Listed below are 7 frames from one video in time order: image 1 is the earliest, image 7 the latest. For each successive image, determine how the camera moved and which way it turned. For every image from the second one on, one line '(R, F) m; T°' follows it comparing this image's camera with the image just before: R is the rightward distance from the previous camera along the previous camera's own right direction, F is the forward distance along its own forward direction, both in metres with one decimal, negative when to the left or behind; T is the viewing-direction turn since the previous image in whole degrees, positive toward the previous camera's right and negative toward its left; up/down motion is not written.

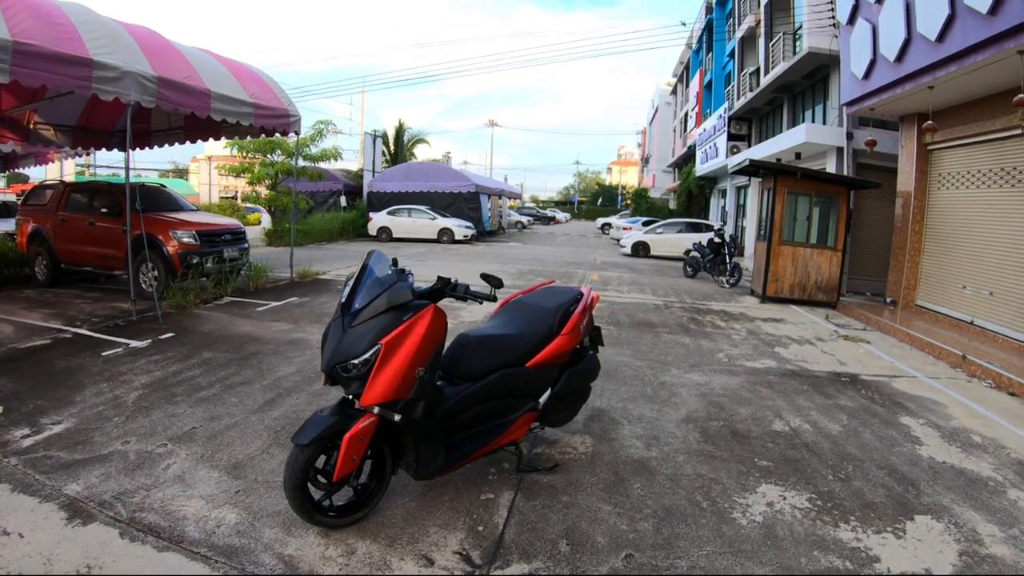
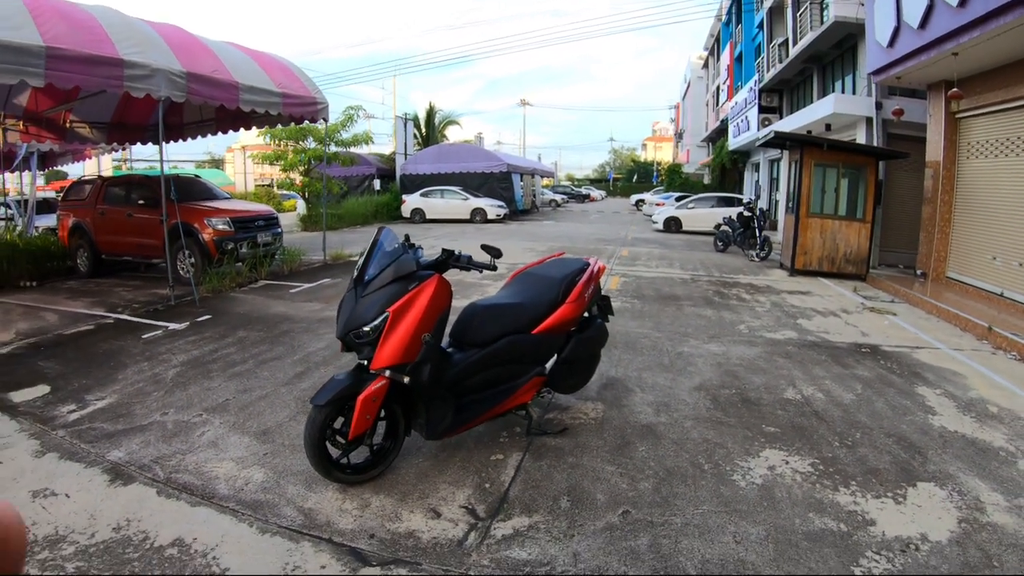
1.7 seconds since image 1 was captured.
(+0.2, -0.1) m; -4°
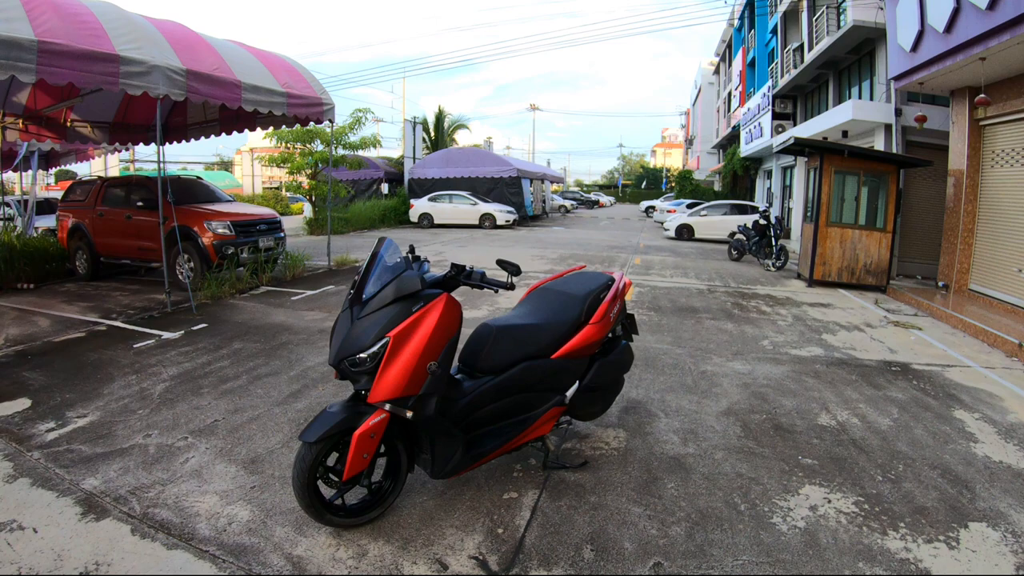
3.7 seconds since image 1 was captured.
(0.0, +0.3) m; -1°
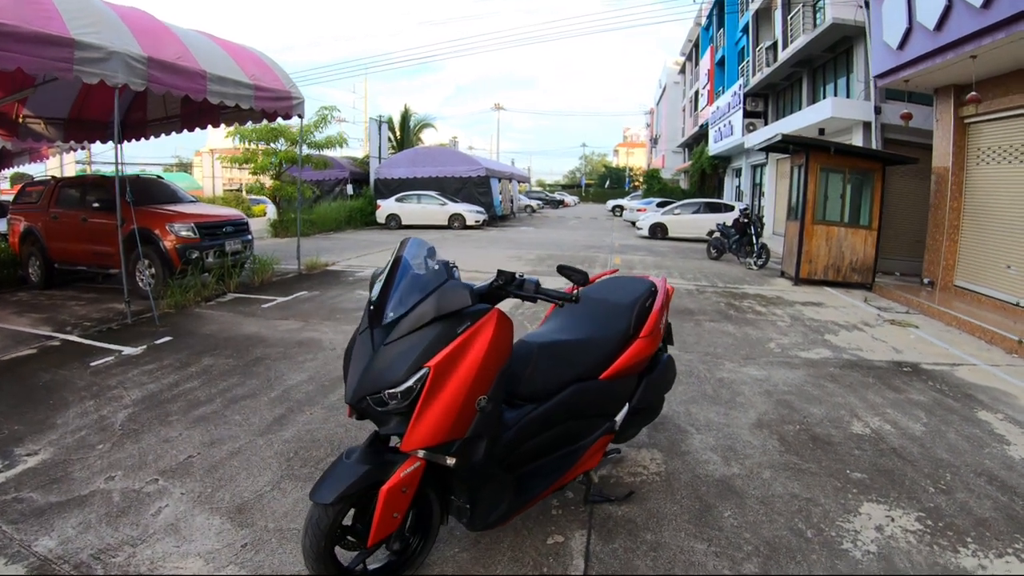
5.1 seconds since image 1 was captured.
(-0.3, +0.4) m; +4°
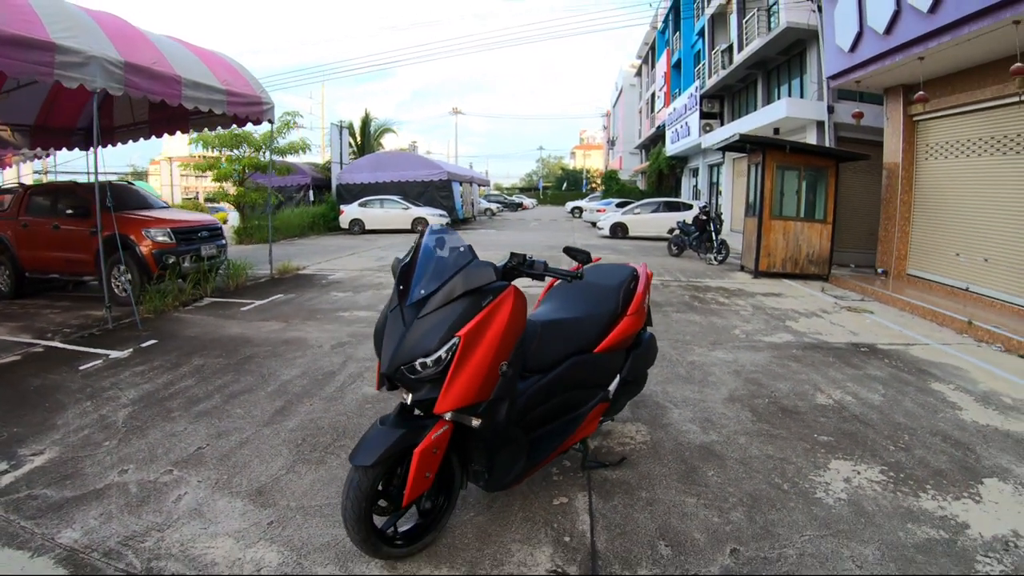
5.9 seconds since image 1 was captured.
(-0.2, -0.2) m; +4°
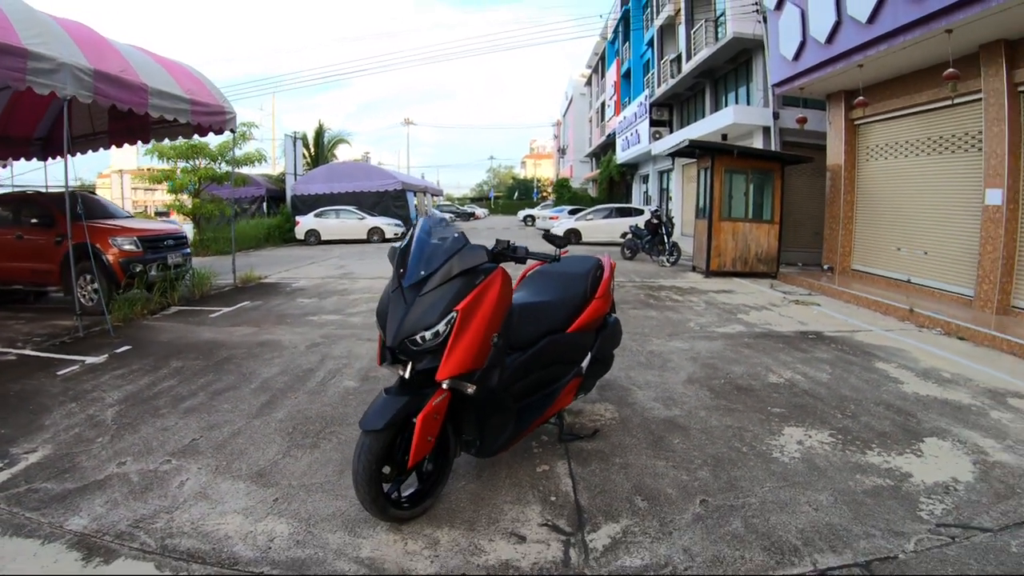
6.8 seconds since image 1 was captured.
(-0.1, -0.3) m; +4°
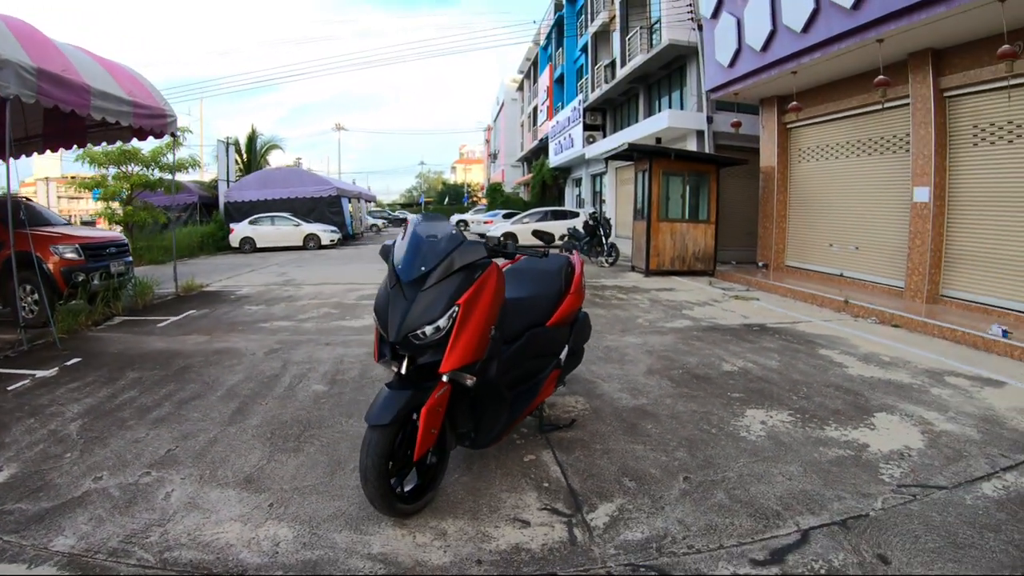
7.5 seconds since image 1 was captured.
(-0.3, -0.1) m; +6°
